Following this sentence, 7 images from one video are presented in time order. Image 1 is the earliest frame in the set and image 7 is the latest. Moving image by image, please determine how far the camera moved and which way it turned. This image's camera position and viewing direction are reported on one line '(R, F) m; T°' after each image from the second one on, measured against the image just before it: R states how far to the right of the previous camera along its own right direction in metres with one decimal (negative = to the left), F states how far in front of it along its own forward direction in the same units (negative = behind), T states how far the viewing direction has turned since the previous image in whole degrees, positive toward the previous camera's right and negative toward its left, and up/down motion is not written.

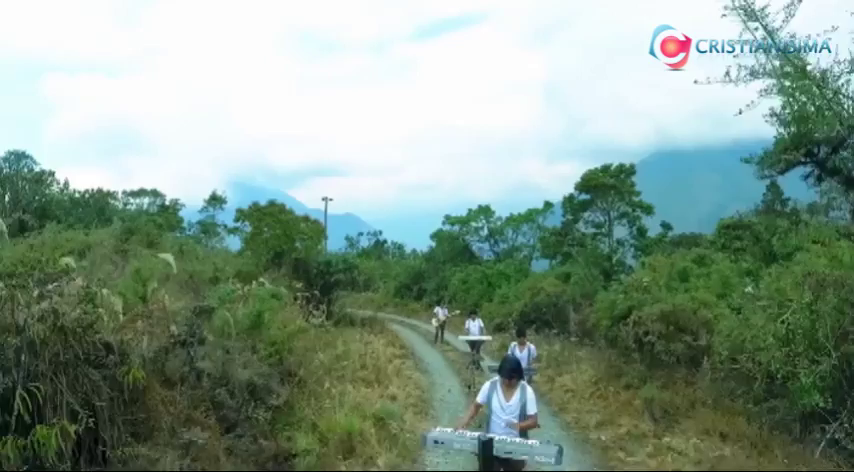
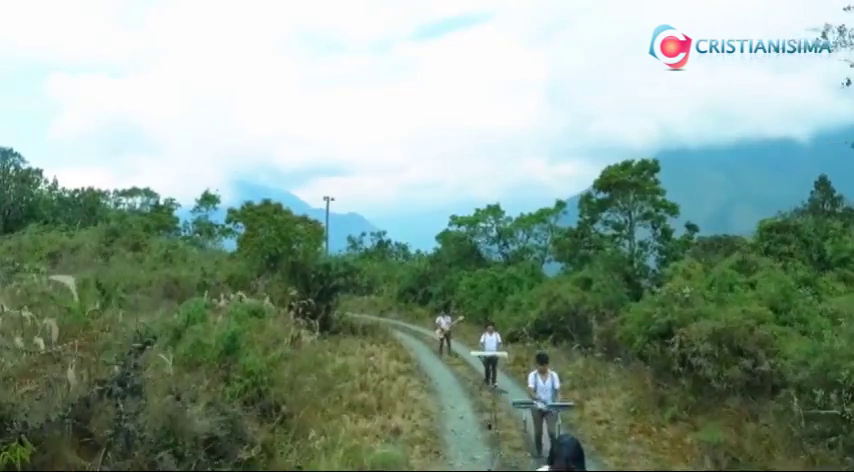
(-0.2, +3.1) m; 0°
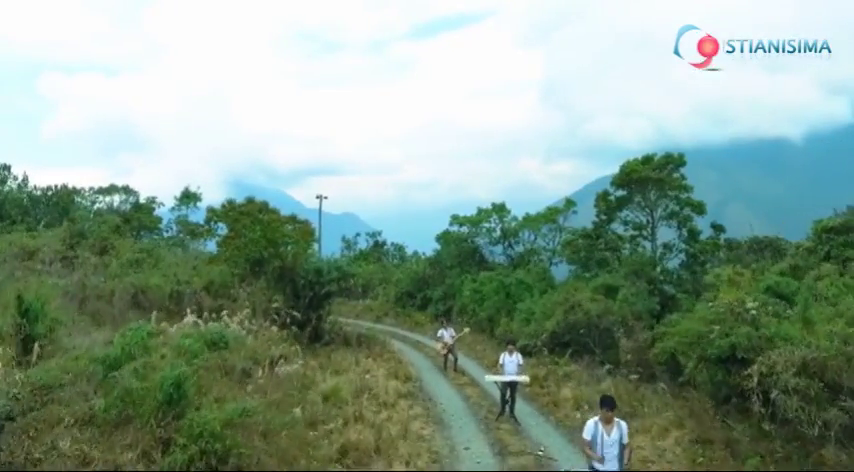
(-0.5, +3.9) m; +1°
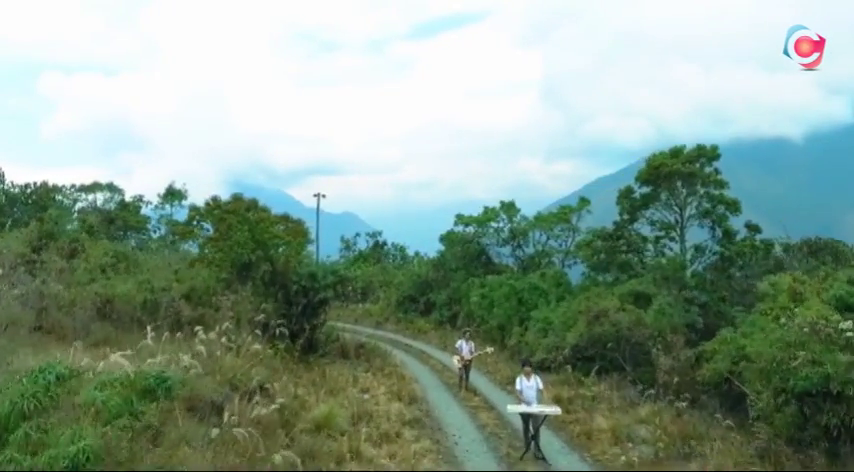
(-0.4, +3.5) m; 0°
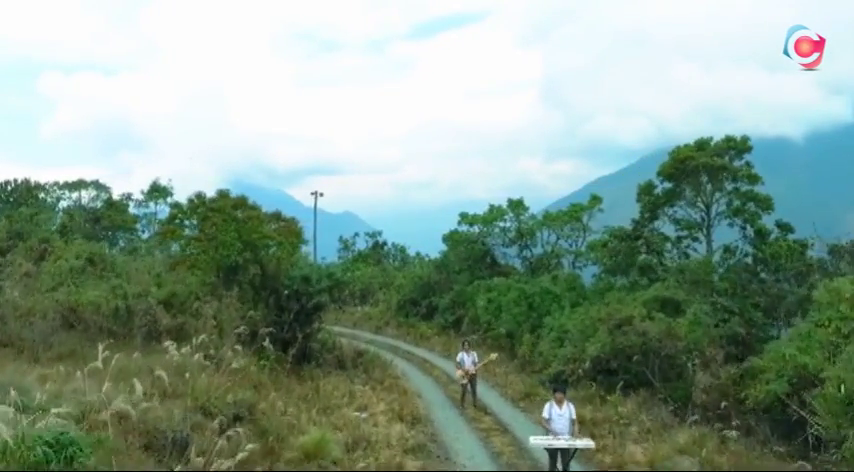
(-0.2, +2.8) m; 0°
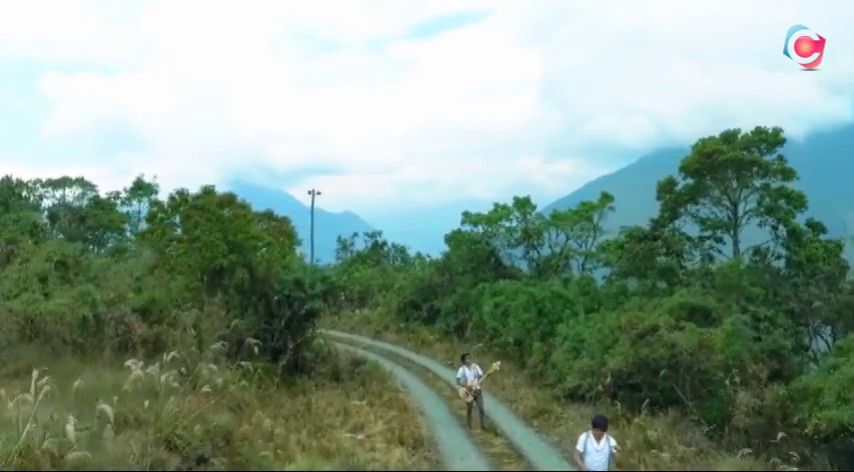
(-0.1, +2.5) m; 0°
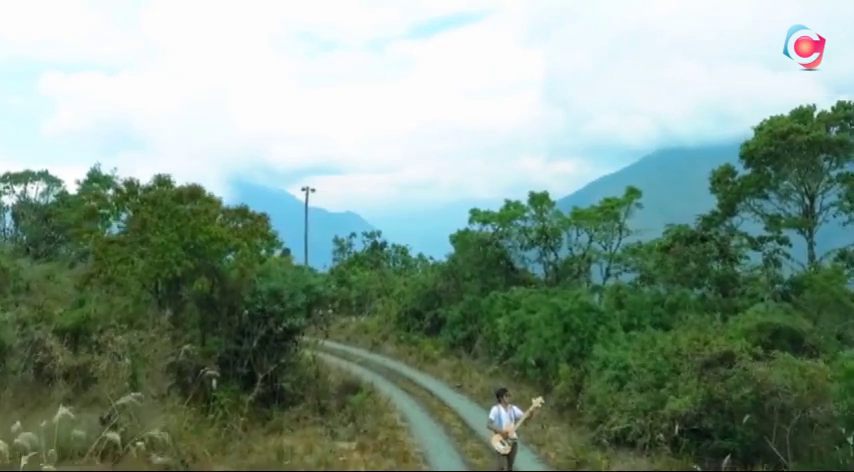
(-0.2, +5.3) m; 0°
